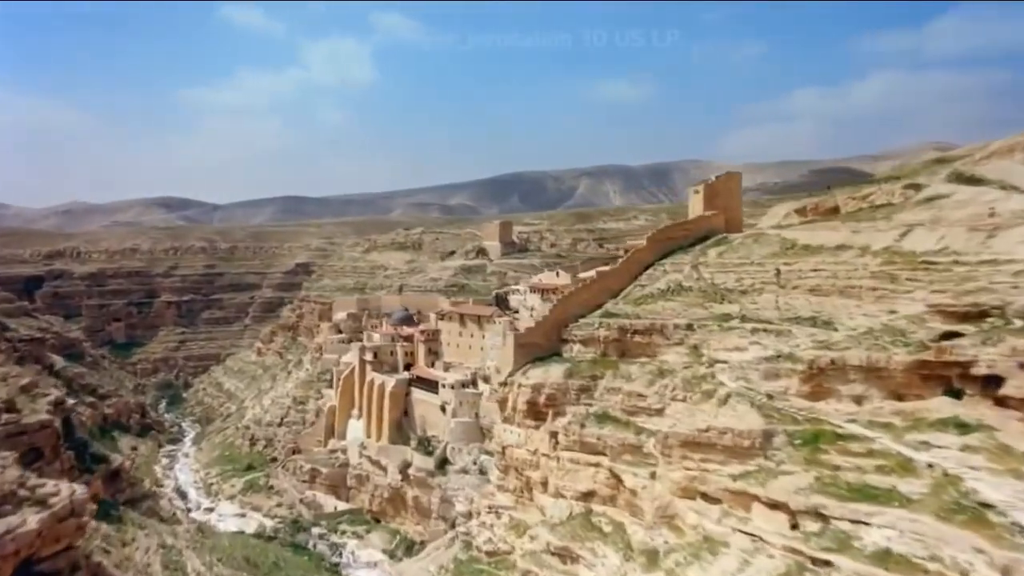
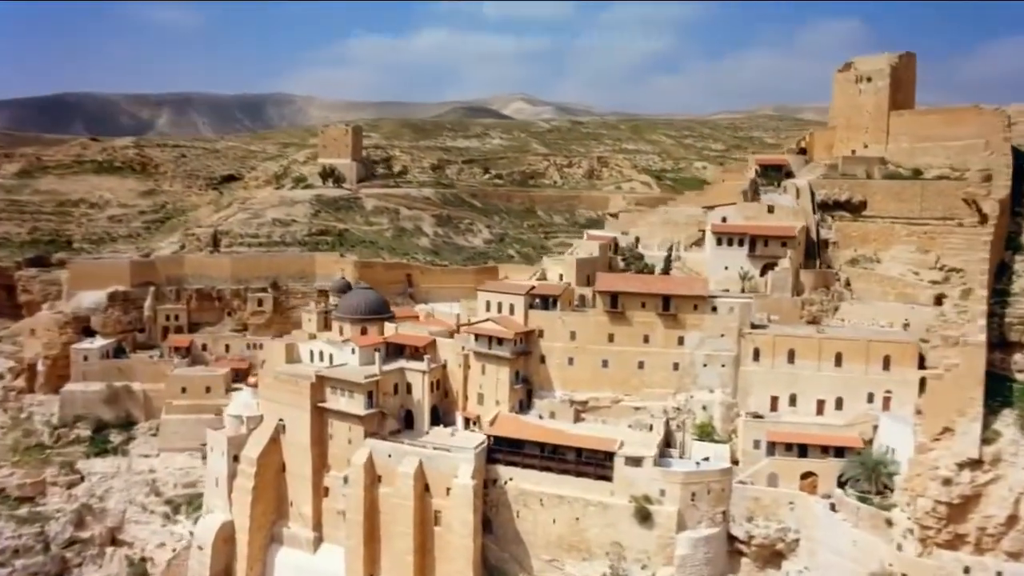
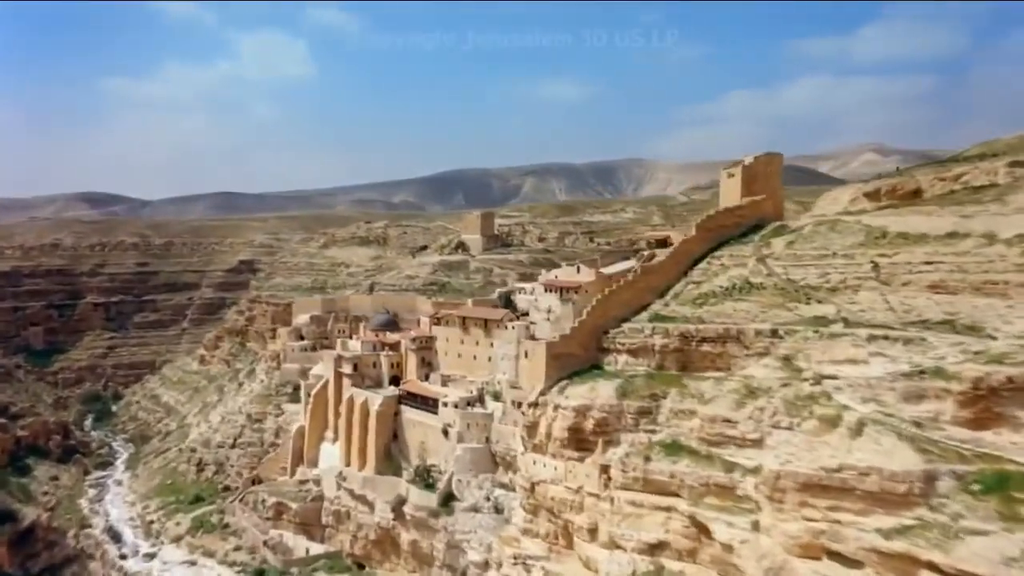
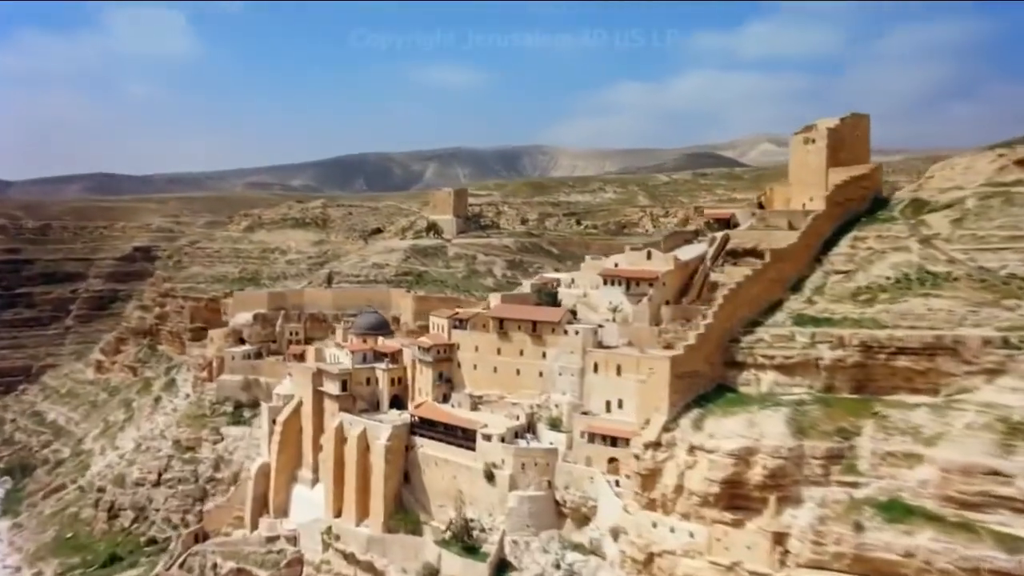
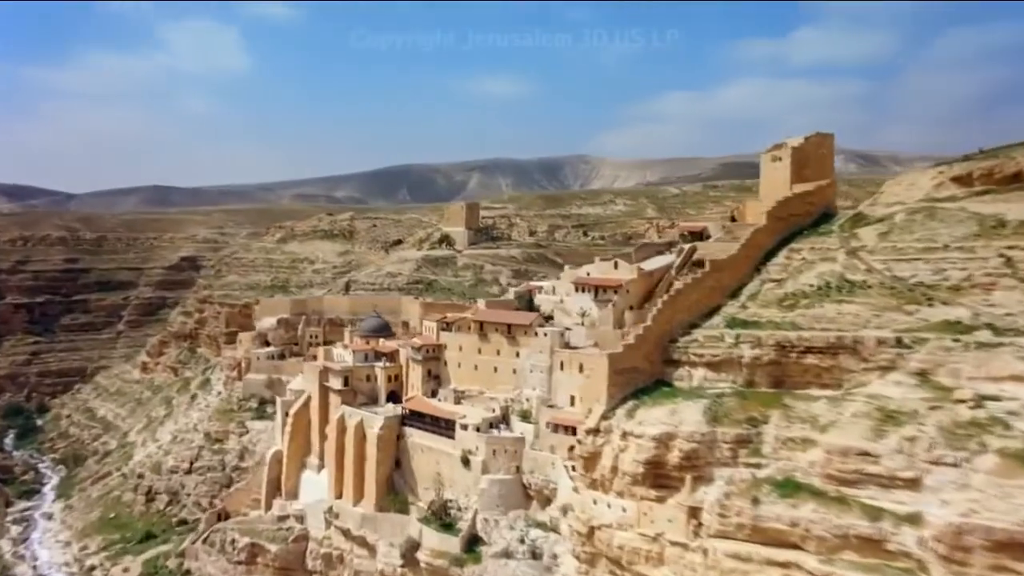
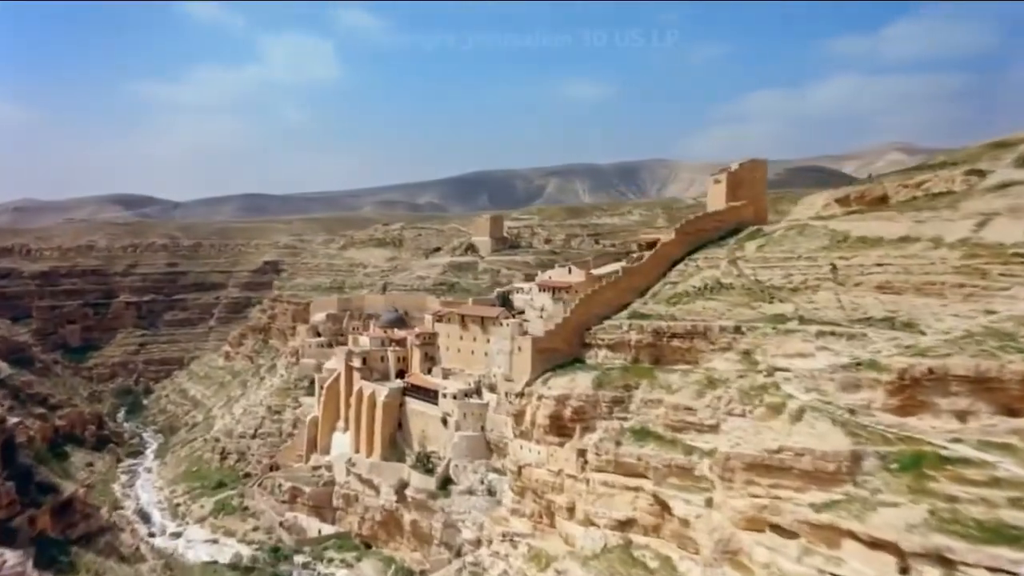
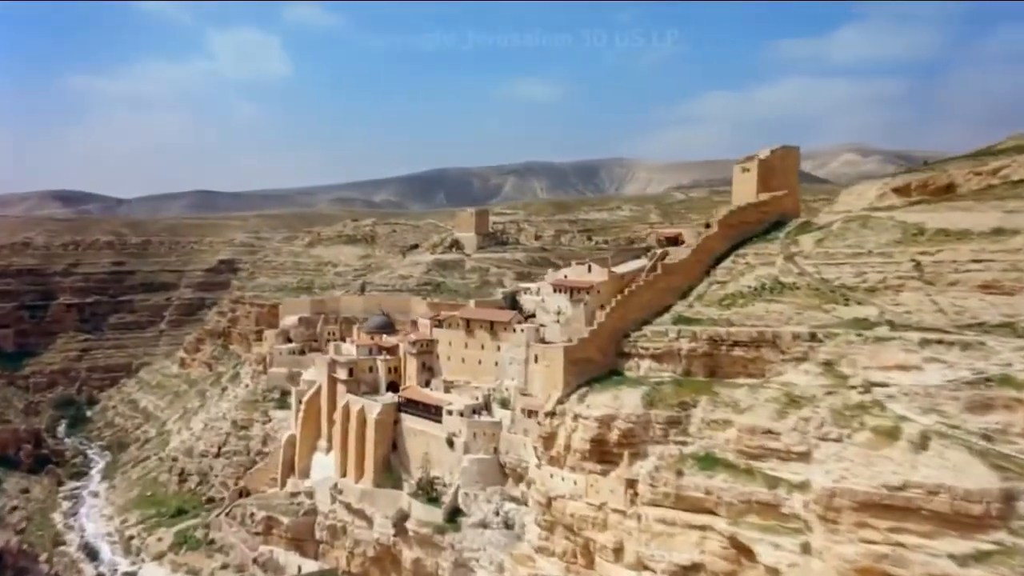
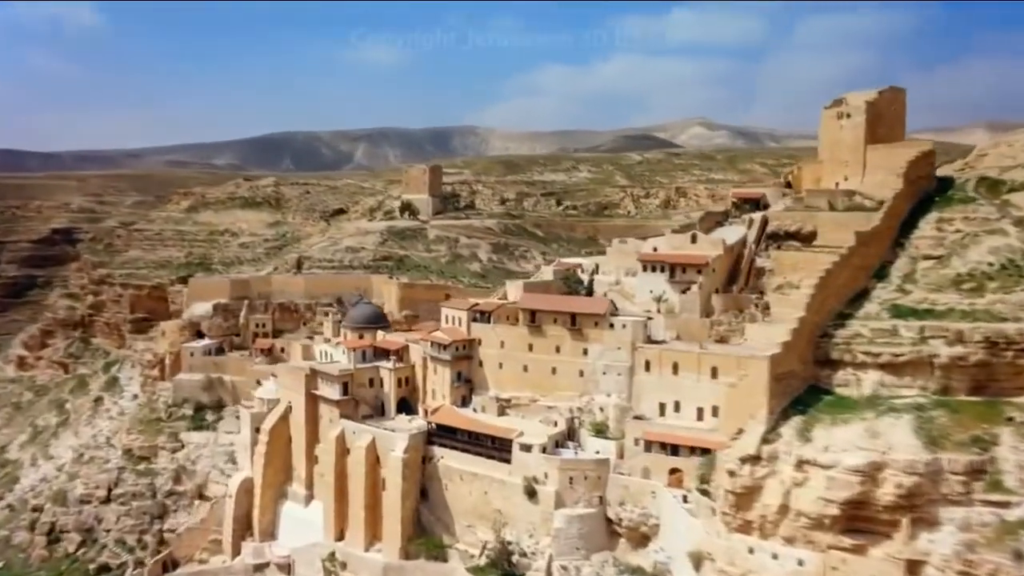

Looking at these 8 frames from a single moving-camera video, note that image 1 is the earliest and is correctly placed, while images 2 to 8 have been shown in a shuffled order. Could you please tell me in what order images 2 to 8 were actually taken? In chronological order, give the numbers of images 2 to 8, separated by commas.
6, 3, 7, 5, 4, 8, 2
